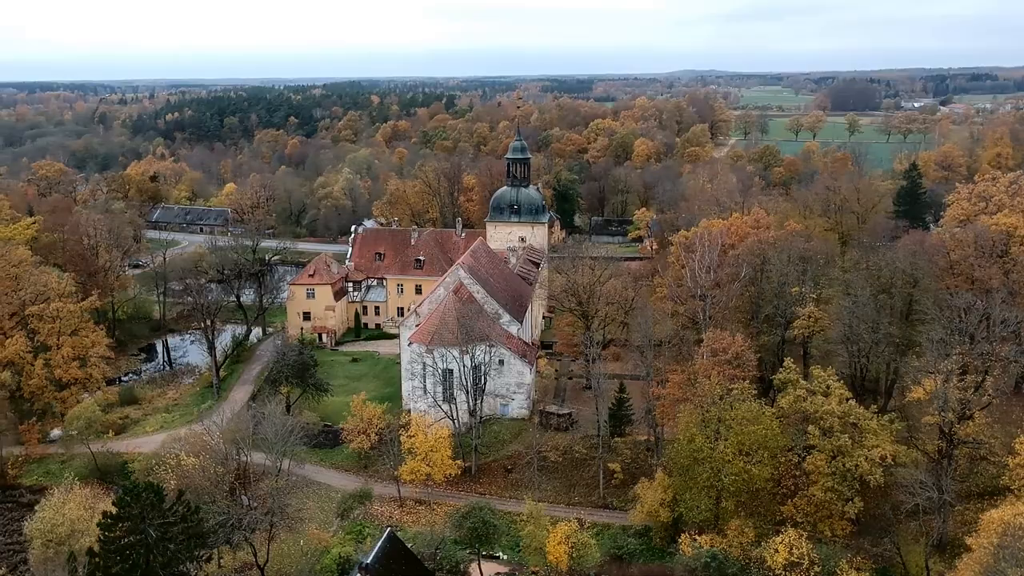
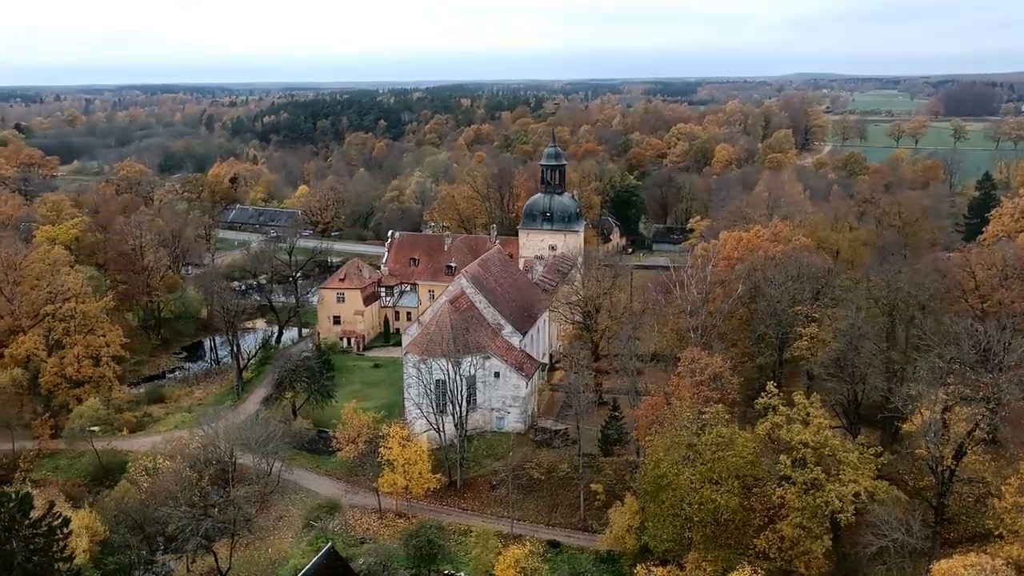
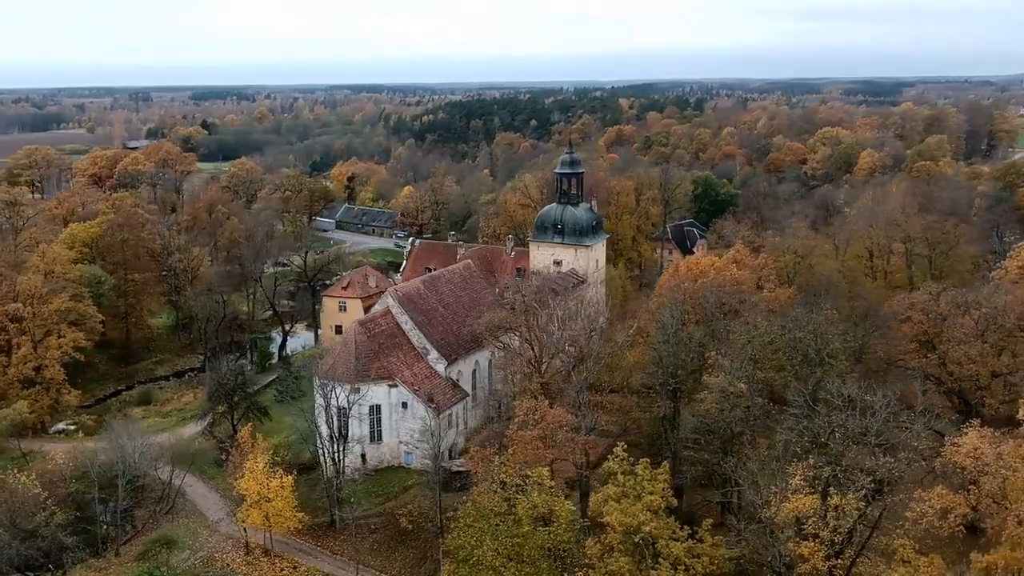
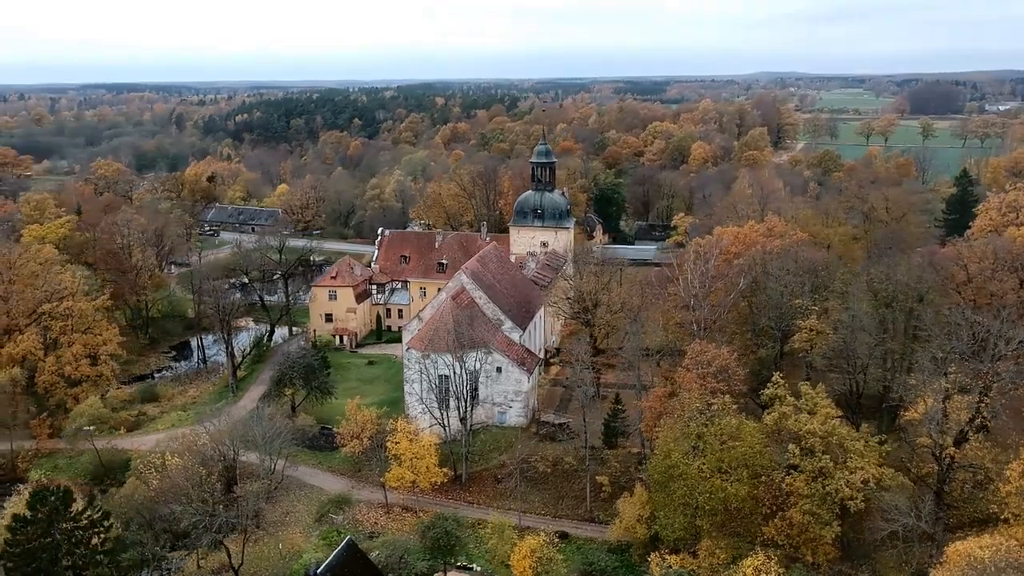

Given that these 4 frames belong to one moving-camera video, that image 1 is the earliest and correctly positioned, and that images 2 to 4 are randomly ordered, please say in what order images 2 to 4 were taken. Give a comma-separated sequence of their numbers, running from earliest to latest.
4, 2, 3
